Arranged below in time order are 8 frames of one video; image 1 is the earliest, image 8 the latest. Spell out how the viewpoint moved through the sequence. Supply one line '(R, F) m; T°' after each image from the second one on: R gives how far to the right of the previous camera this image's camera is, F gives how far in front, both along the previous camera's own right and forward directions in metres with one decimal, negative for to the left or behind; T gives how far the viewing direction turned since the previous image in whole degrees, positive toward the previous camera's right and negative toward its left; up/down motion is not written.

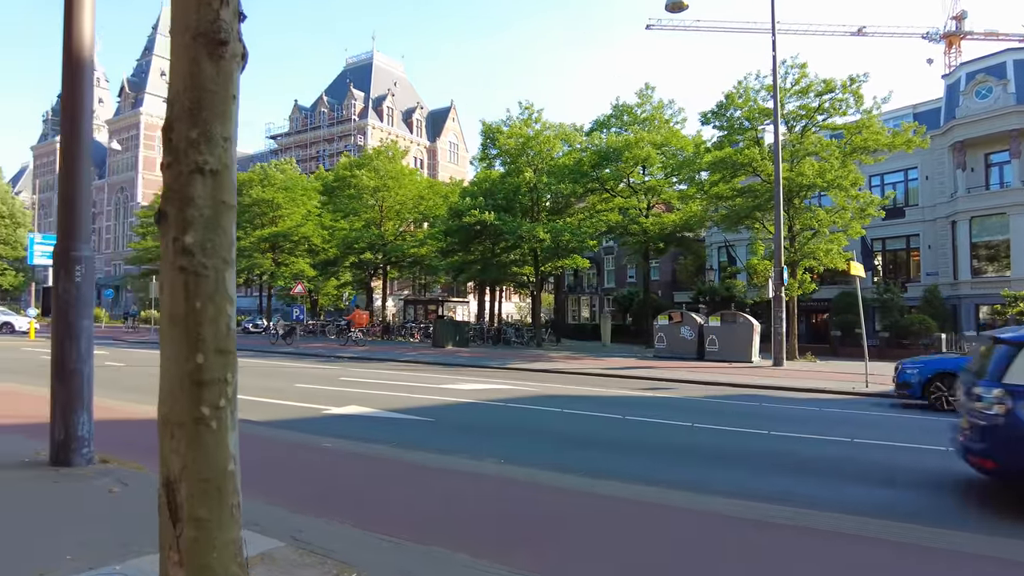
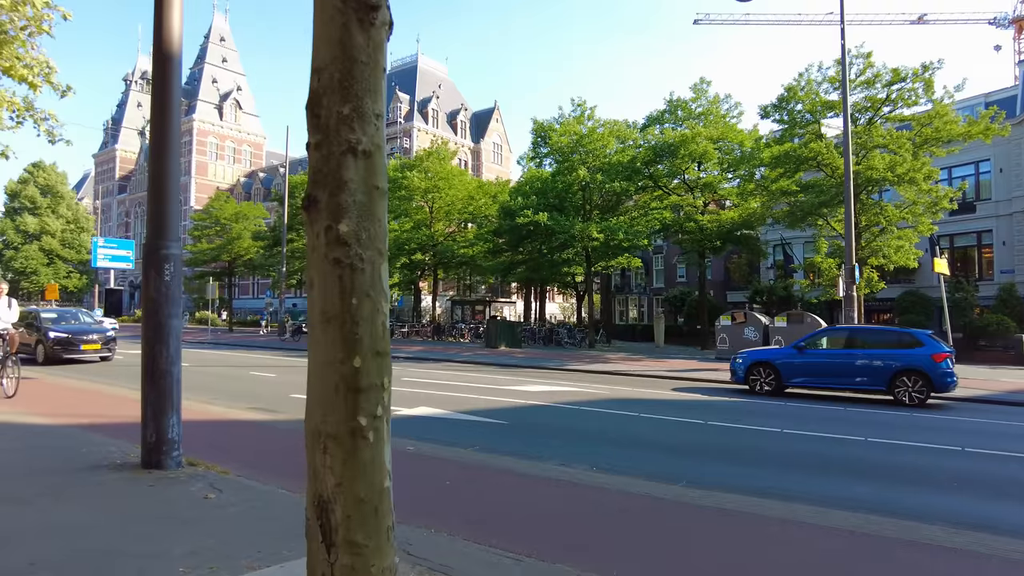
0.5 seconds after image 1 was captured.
(-0.5, +0.3) m; -4°
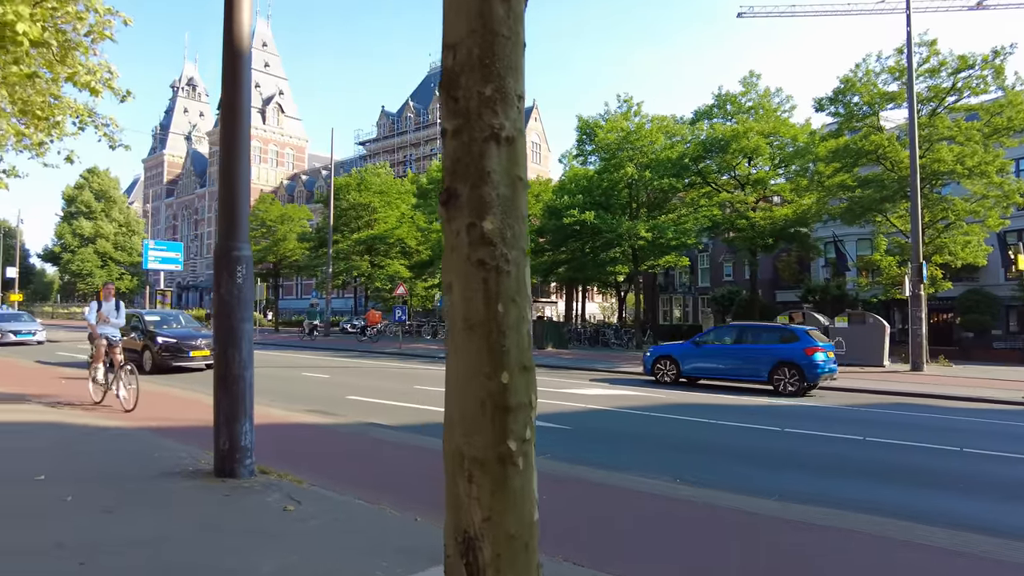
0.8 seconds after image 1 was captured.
(-0.4, +0.3) m; -3°
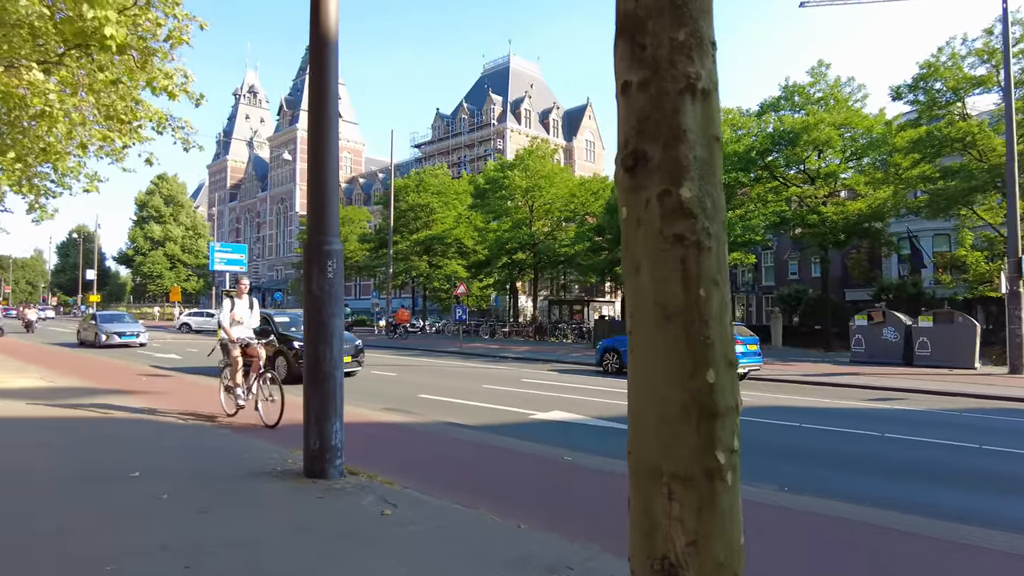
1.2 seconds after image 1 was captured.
(-0.4, +0.3) m; -4°
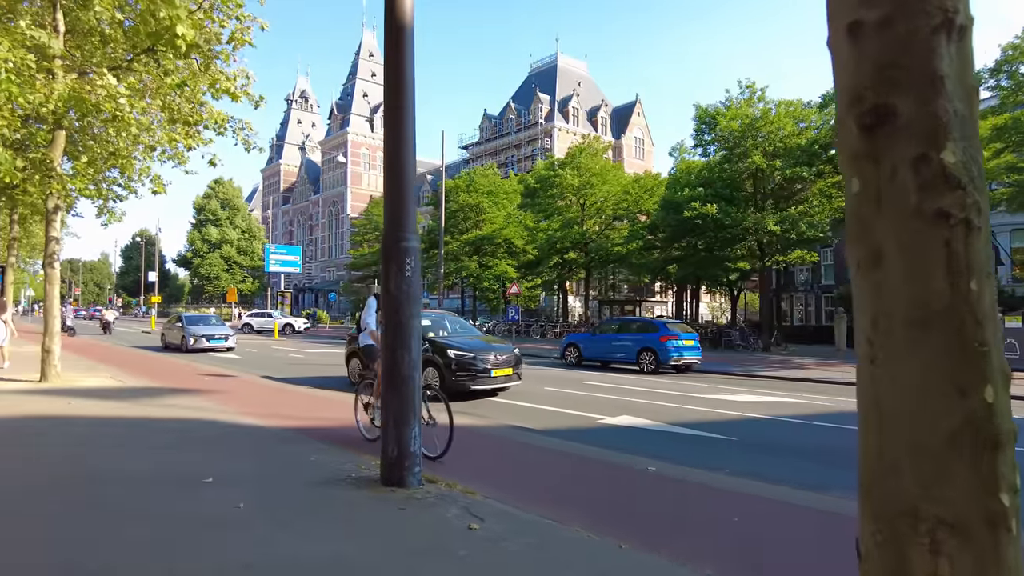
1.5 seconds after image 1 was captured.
(-0.3, +0.3) m; -4°
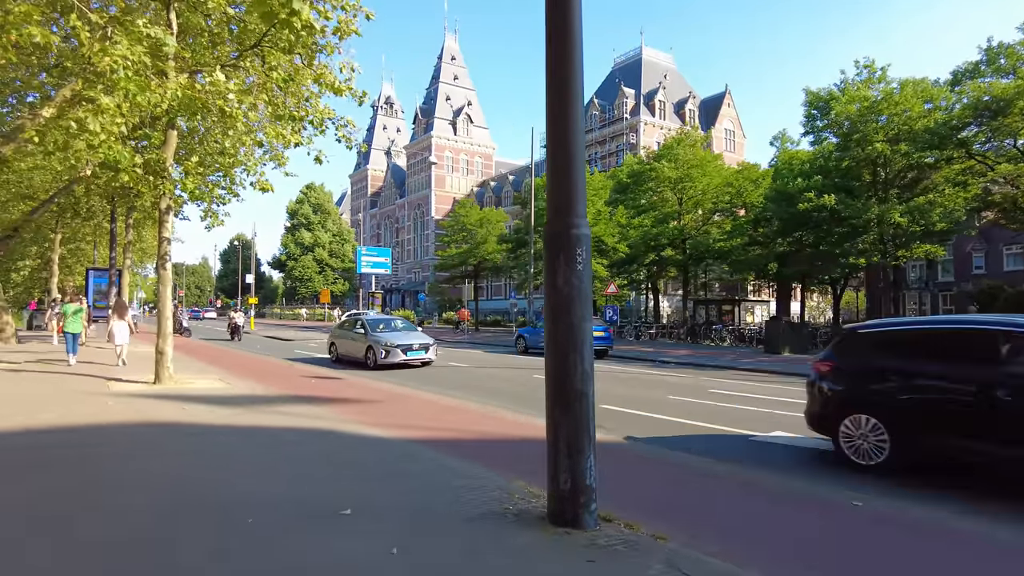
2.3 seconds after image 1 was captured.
(-0.7, +0.9) m; -7°
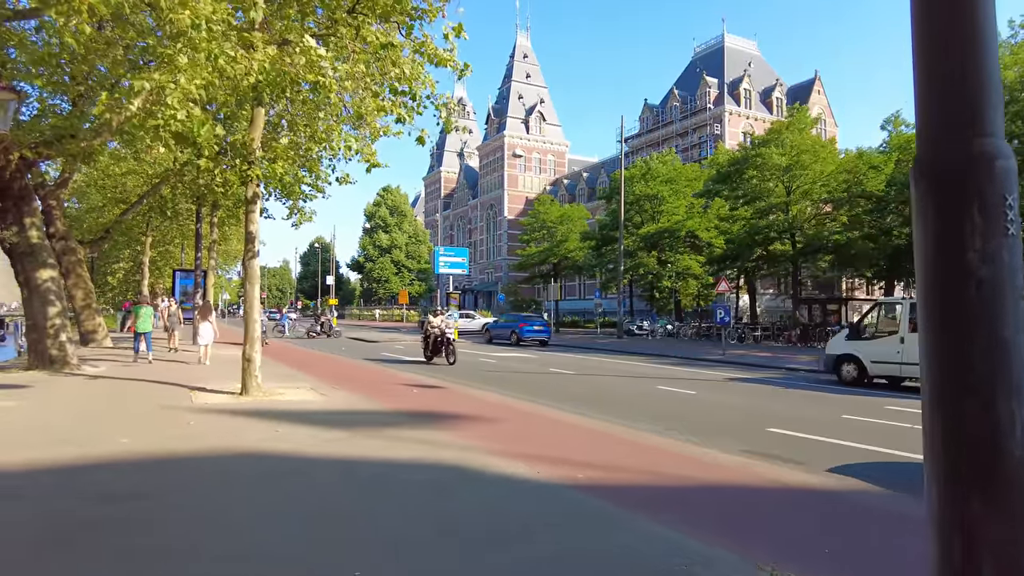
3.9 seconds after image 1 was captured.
(-1.0, +1.8) m; -6°
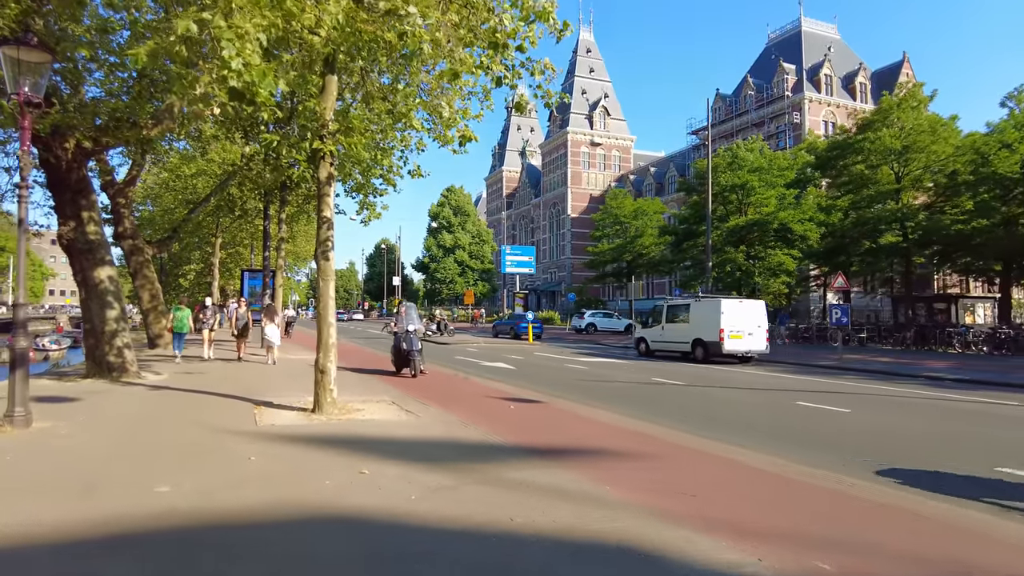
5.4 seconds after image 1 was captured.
(-0.8, +1.9) m; -5°
